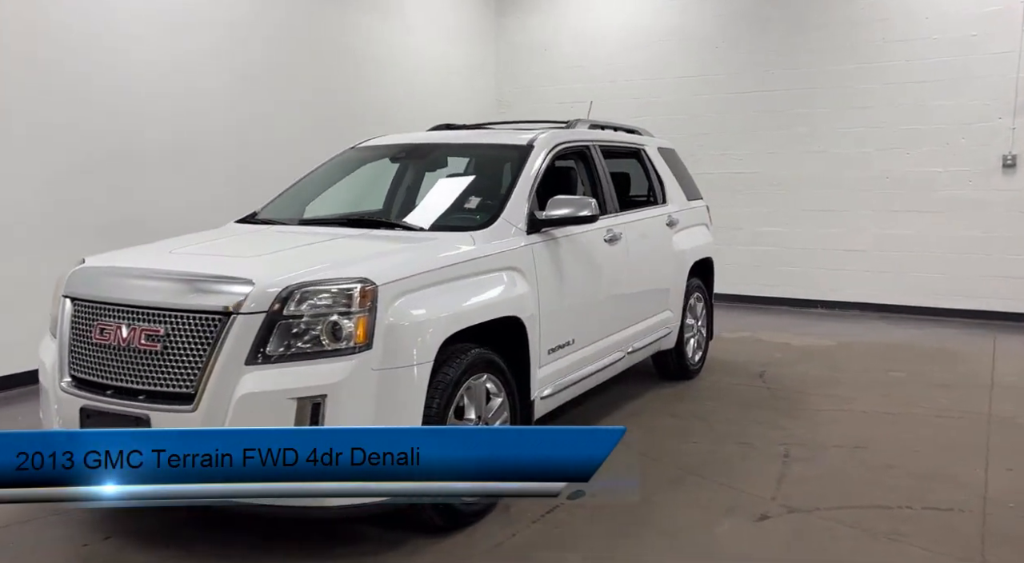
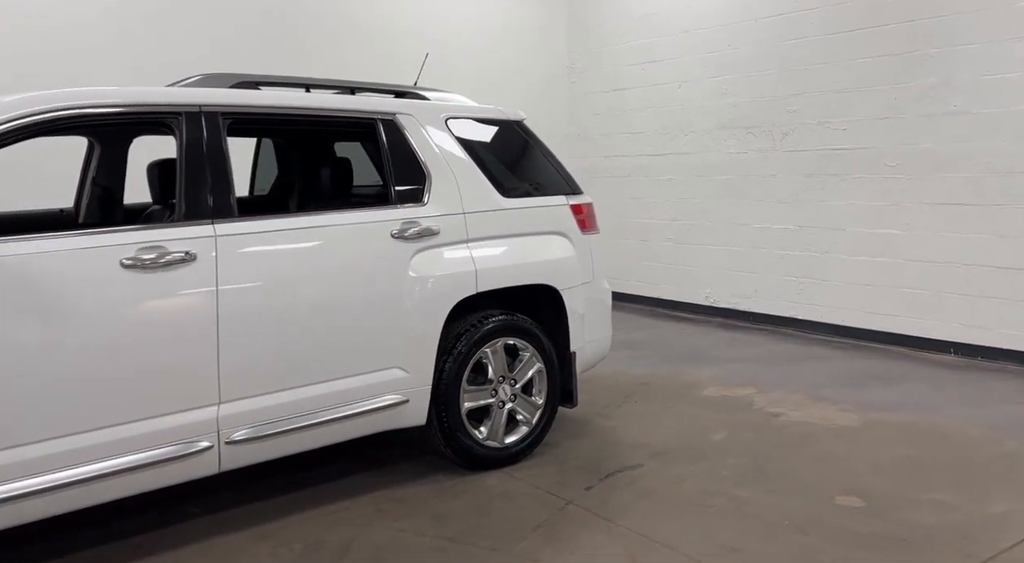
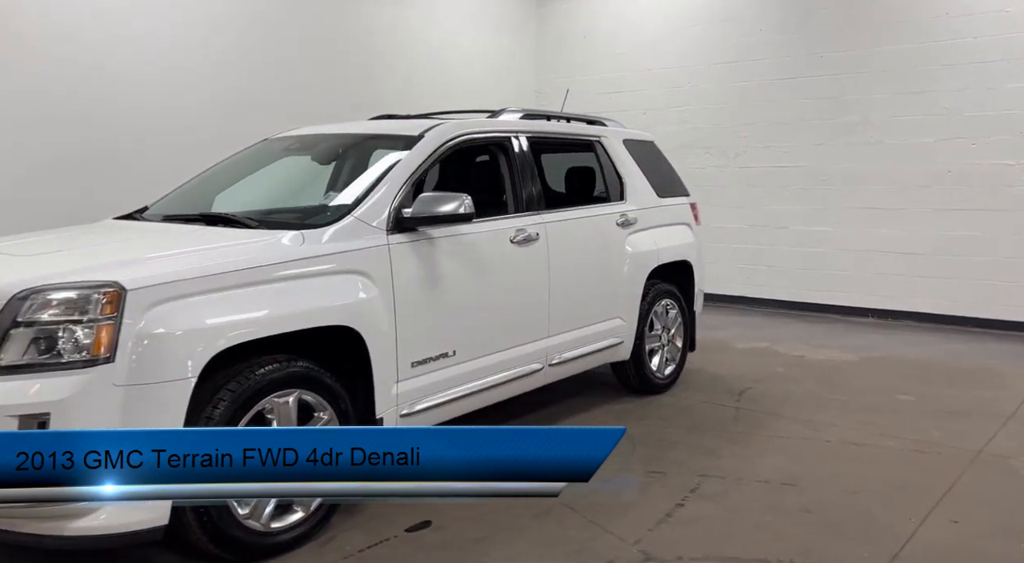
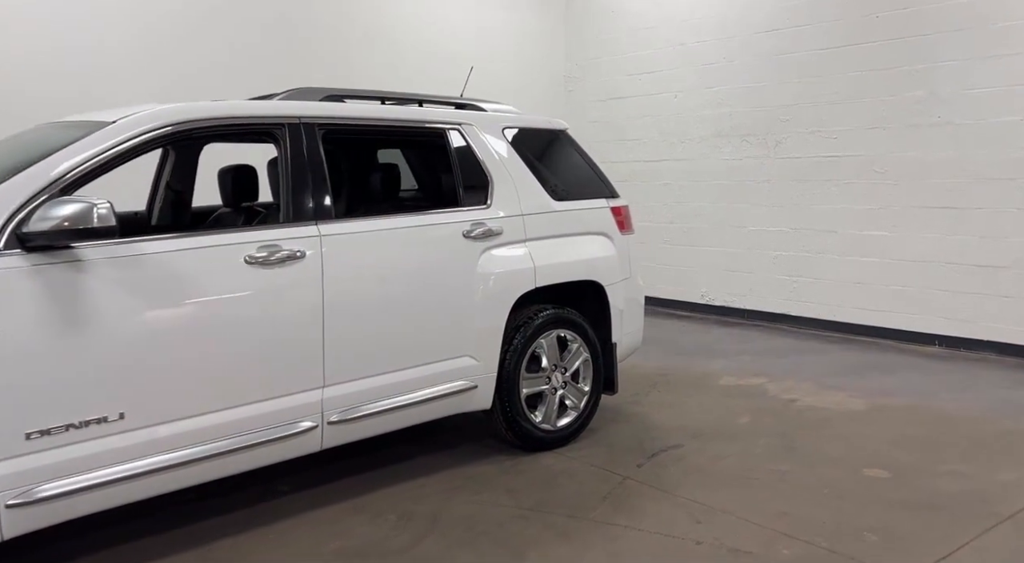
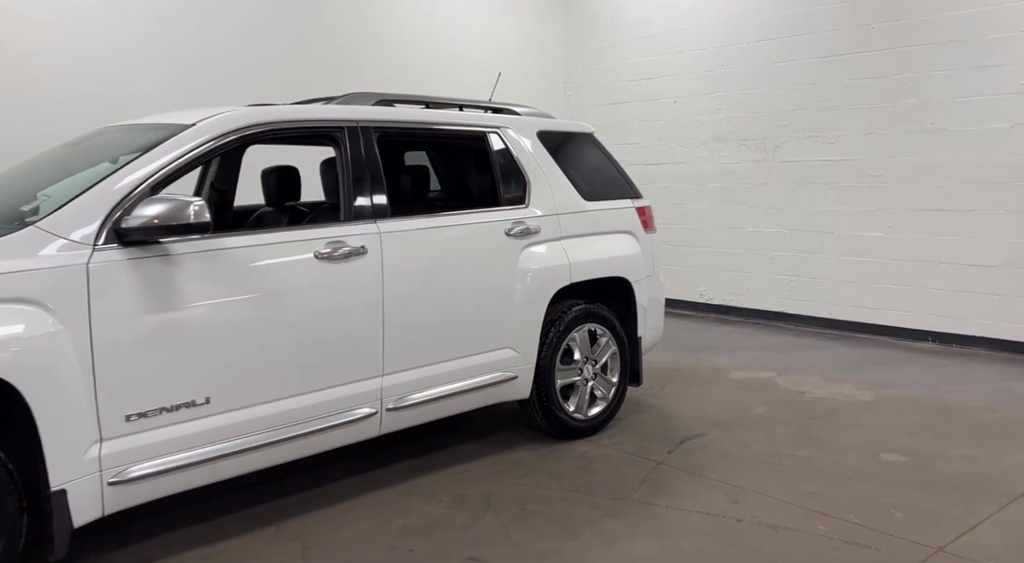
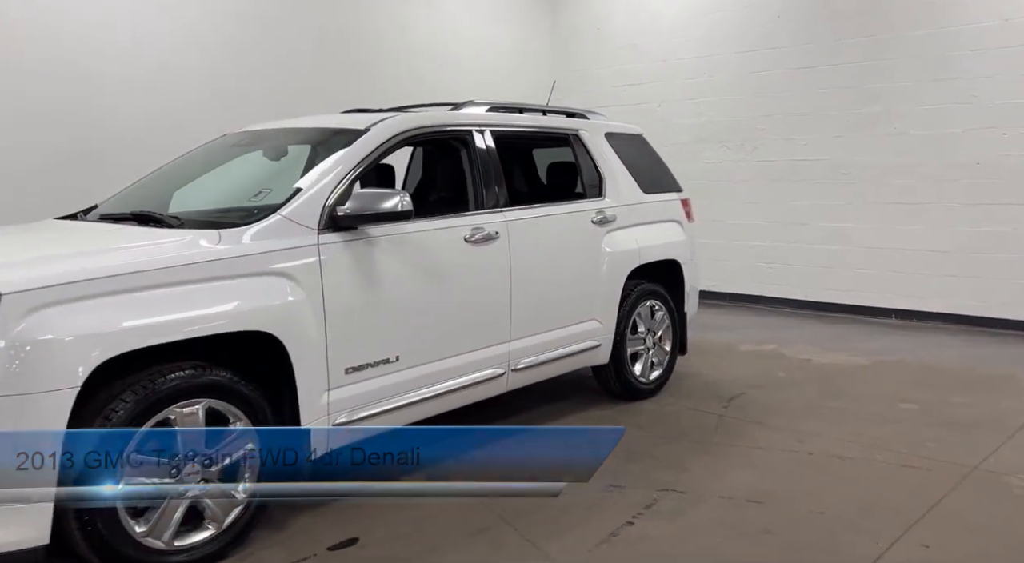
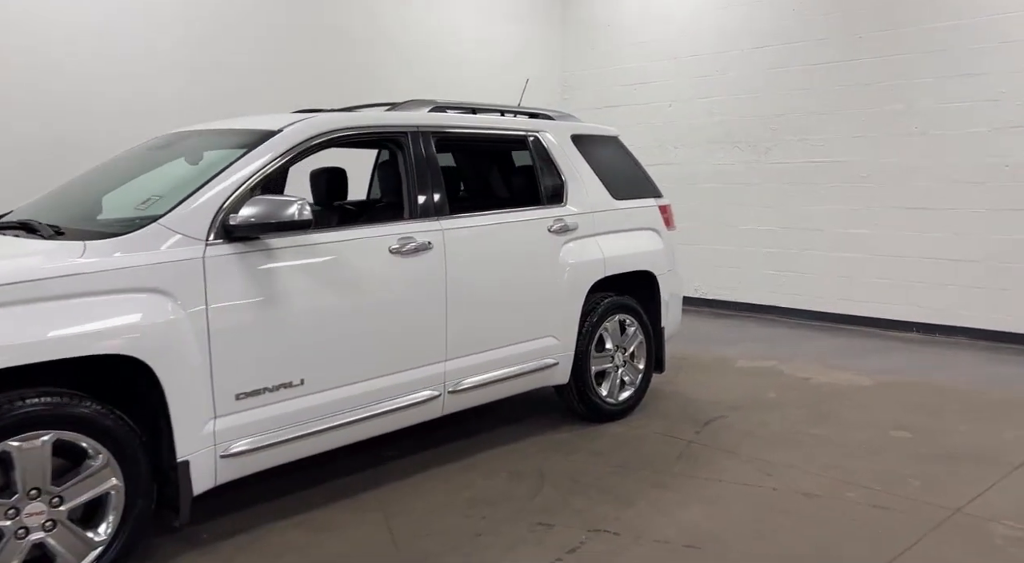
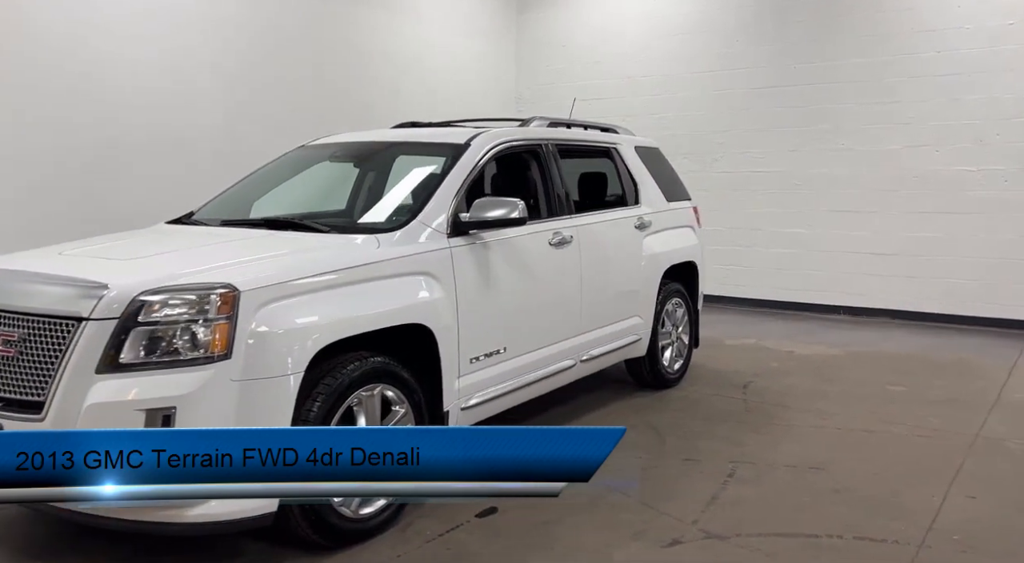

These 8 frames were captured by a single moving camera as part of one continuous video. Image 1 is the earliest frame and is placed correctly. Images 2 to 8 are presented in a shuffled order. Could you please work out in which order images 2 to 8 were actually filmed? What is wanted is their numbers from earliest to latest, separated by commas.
8, 3, 6, 7, 5, 4, 2
